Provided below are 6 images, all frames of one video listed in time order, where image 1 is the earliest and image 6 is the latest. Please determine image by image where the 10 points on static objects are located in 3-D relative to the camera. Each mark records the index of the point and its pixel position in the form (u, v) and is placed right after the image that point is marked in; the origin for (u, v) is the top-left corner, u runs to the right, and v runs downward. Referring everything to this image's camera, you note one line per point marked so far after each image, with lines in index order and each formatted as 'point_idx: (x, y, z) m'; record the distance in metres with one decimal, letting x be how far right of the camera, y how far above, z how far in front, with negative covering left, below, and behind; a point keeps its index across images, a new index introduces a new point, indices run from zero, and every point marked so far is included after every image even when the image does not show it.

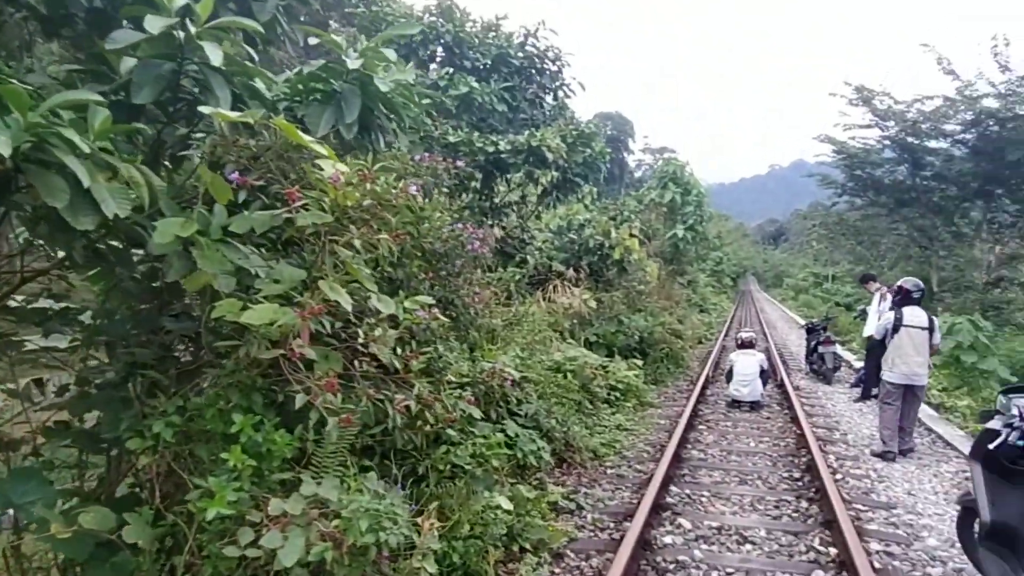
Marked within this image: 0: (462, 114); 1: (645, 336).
0: (-0.5, +1.6, +8.5) m
1: (+1.4, -0.5, +10.0) m
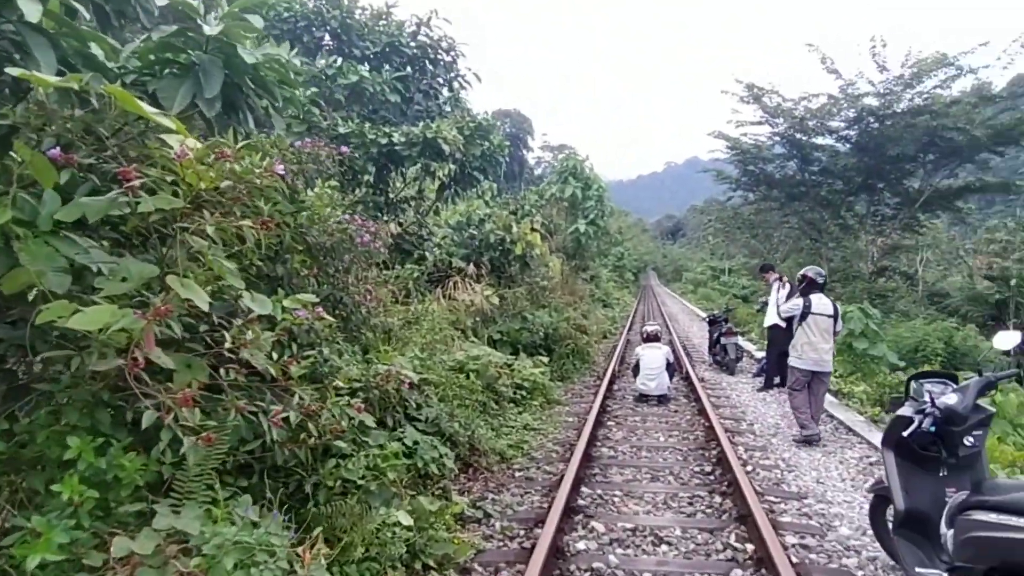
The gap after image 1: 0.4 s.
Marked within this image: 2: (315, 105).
0: (-1.4, +1.6, +8.1) m
1: (+0.4, -0.5, +9.8) m
2: (-1.5, +1.4, +7.5) m
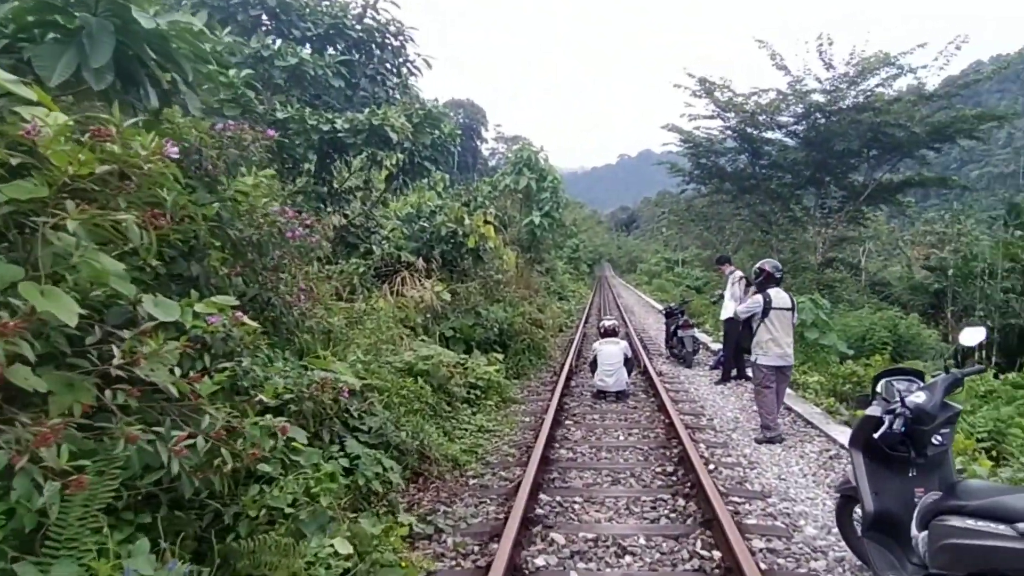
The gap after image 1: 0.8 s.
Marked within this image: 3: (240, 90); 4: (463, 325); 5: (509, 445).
0: (-1.8, +1.6, +7.7) m
1: (-0.1, -0.4, +9.5) m
2: (-1.9, +1.5, +7.0) m
3: (-1.8, +1.3, +6.4) m
4: (-0.4, -0.3, +8.7) m
5: (0.0, -1.0, +5.8) m
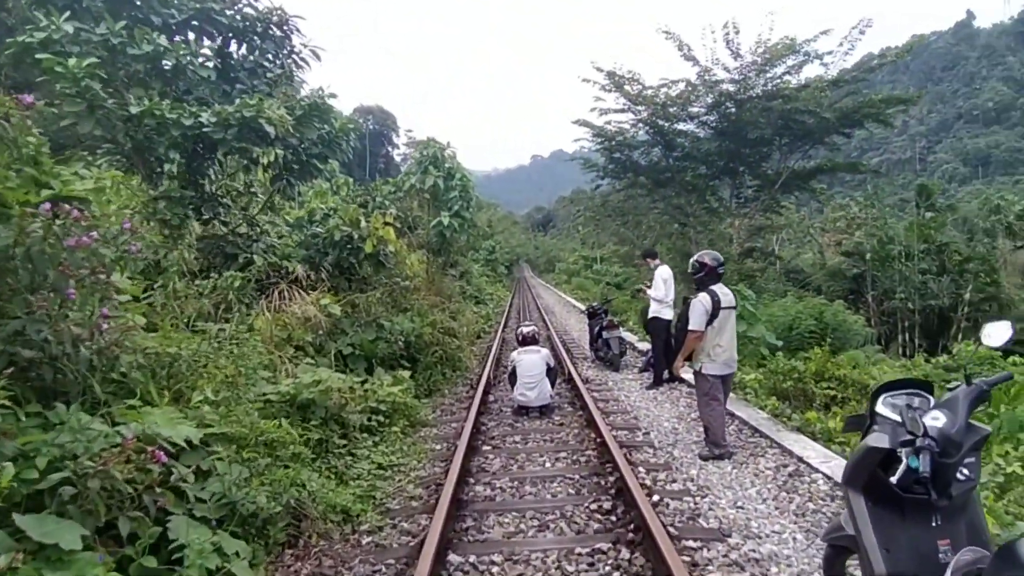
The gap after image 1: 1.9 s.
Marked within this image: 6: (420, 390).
0: (-2.5, +1.4, +6.7) m
1: (-0.9, -0.5, +8.6) m
2: (-2.6, +1.3, +6.0) m
3: (-2.4, +1.2, +5.4) m
4: (-1.2, -0.4, +7.7) m
5: (-0.5, -1.0, +4.9) m
6: (-0.8, -0.9, +8.4) m
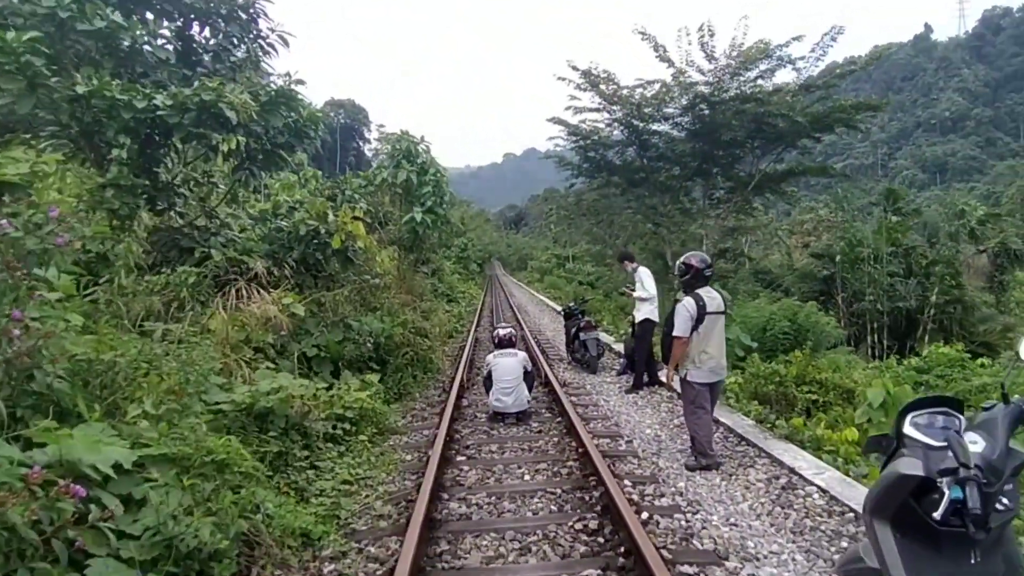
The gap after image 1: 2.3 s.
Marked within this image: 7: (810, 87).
0: (-2.6, +1.5, +6.2) m
1: (-1.1, -0.4, +8.2) m
2: (-2.7, +1.3, +5.5) m
3: (-2.5, +1.2, +4.9) m
4: (-1.4, -0.4, +7.3) m
5: (-0.6, -1.0, +4.5) m
6: (-1.0, -0.9, +7.9) m
7: (+5.5, +3.8, +17.2) m
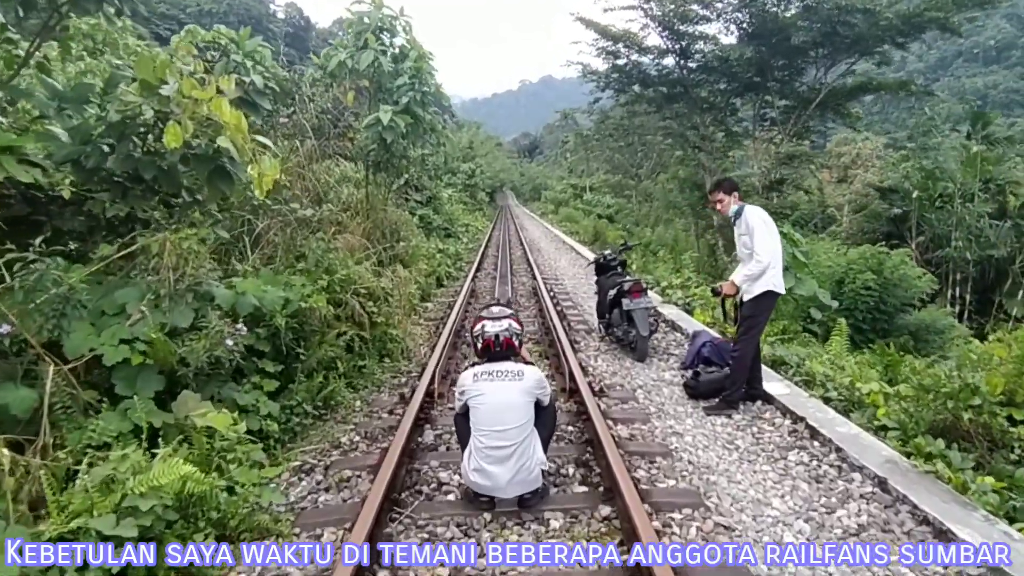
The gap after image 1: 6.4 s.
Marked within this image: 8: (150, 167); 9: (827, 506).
0: (-2.6, +1.6, +2.5) m
1: (-1.1, -0.2, +4.6) m
2: (-2.7, +1.5, +1.8) m
3: (-2.5, +1.3, +1.2) m
4: (-1.4, -0.2, +3.7) m
5: (-0.6, -1.0, +1.0) m
6: (-1.0, -0.6, +4.4) m
7: (+5.7, +4.5, +13.2) m
8: (-1.5, +0.5, +4.0) m
9: (+1.2, -0.8, +3.7) m
